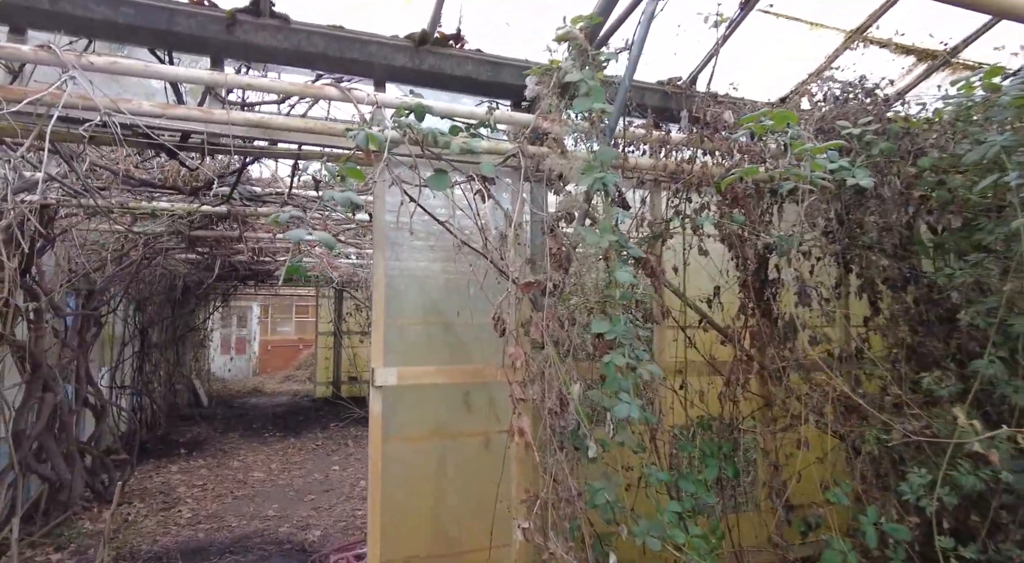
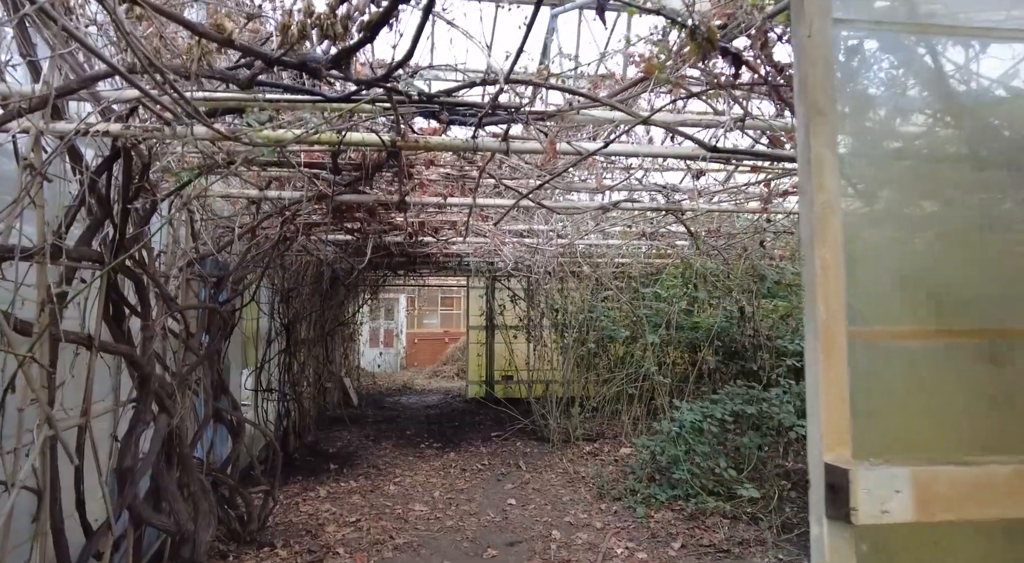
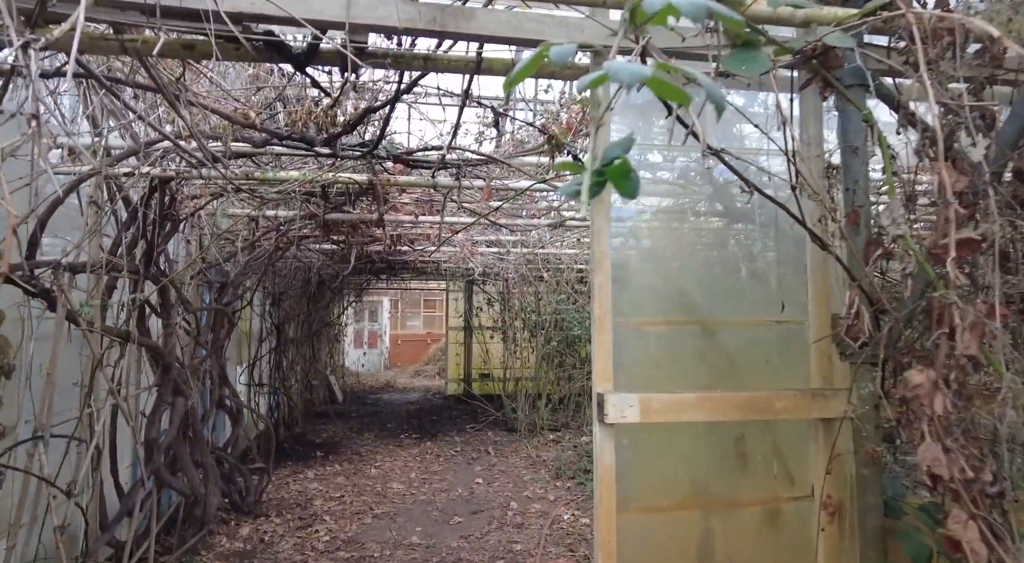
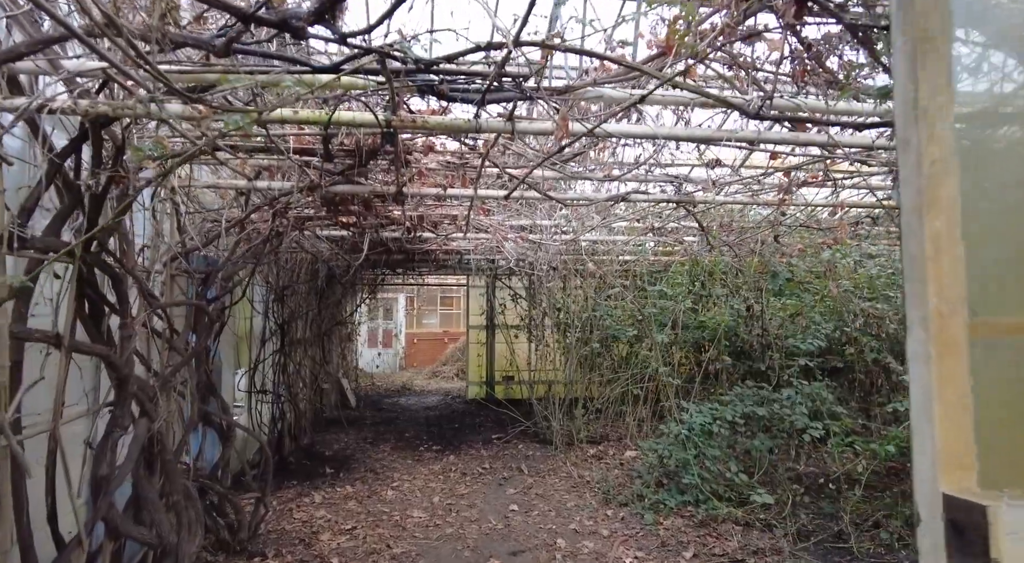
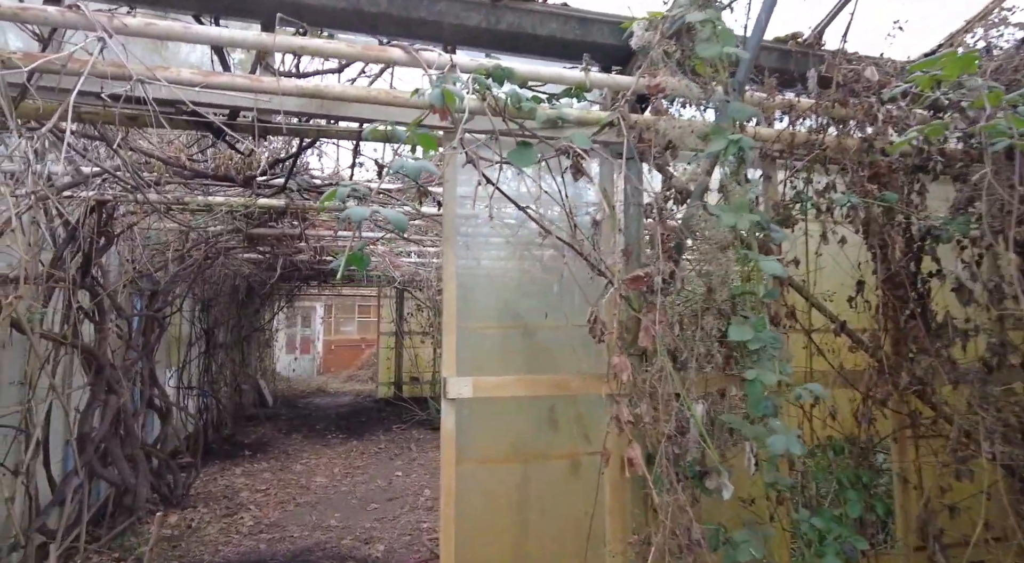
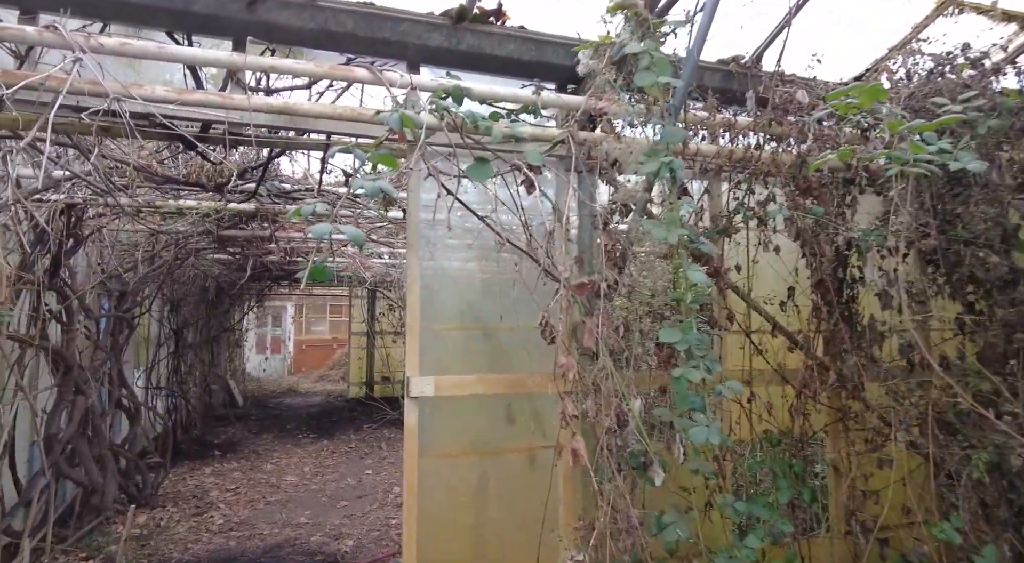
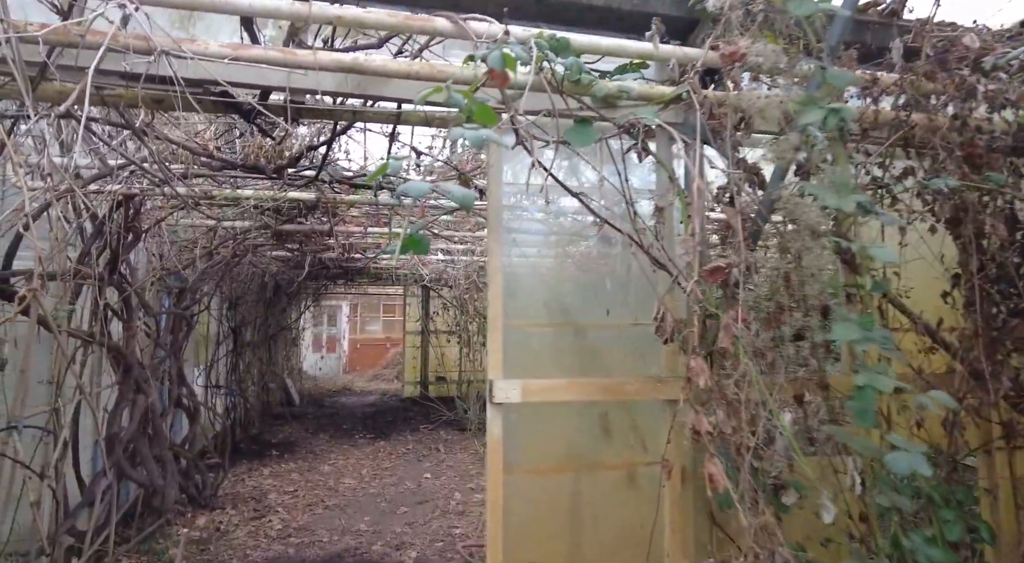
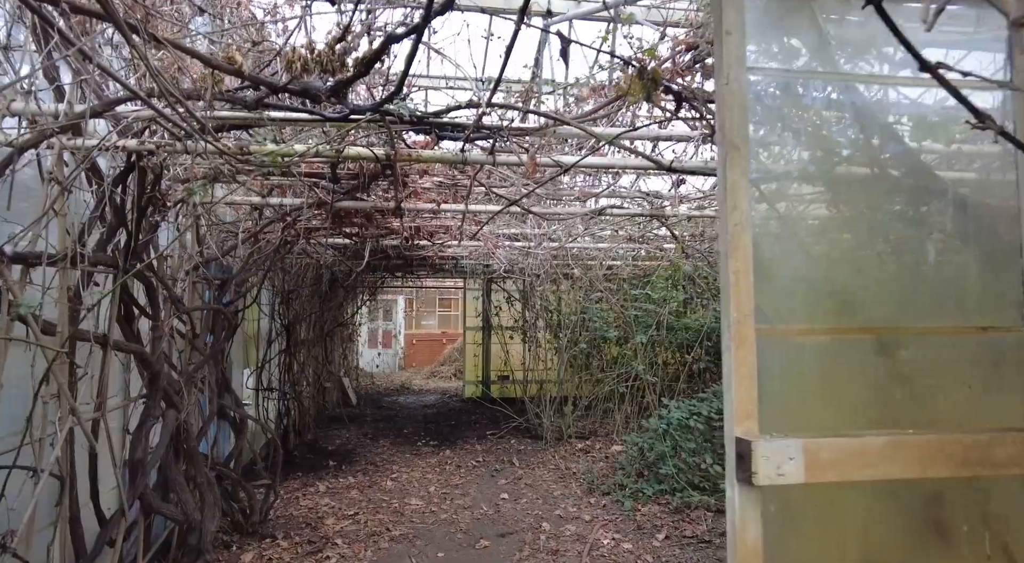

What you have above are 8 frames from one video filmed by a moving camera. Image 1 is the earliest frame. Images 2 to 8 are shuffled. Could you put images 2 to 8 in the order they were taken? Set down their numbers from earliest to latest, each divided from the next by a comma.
6, 5, 7, 3, 8, 2, 4
